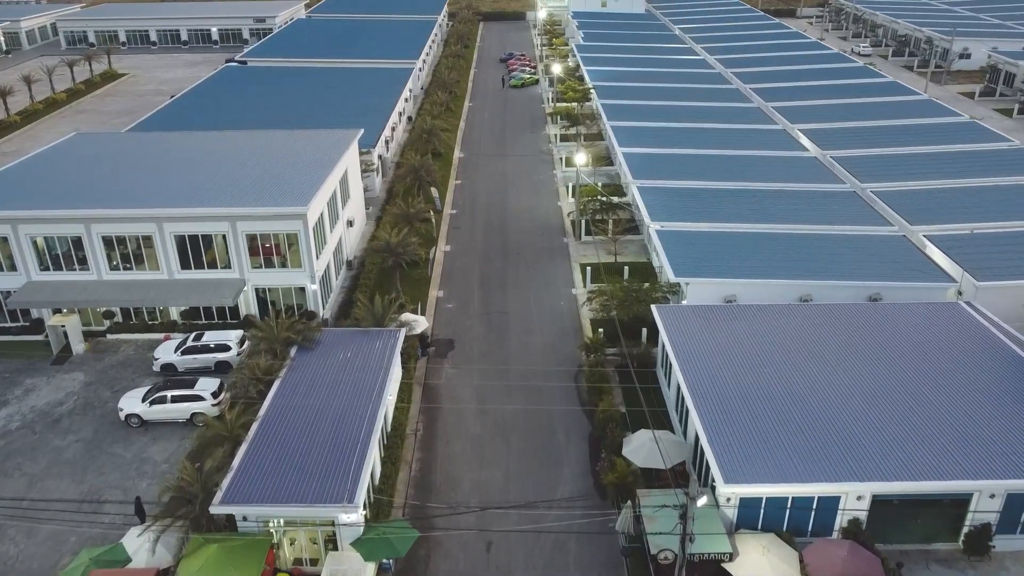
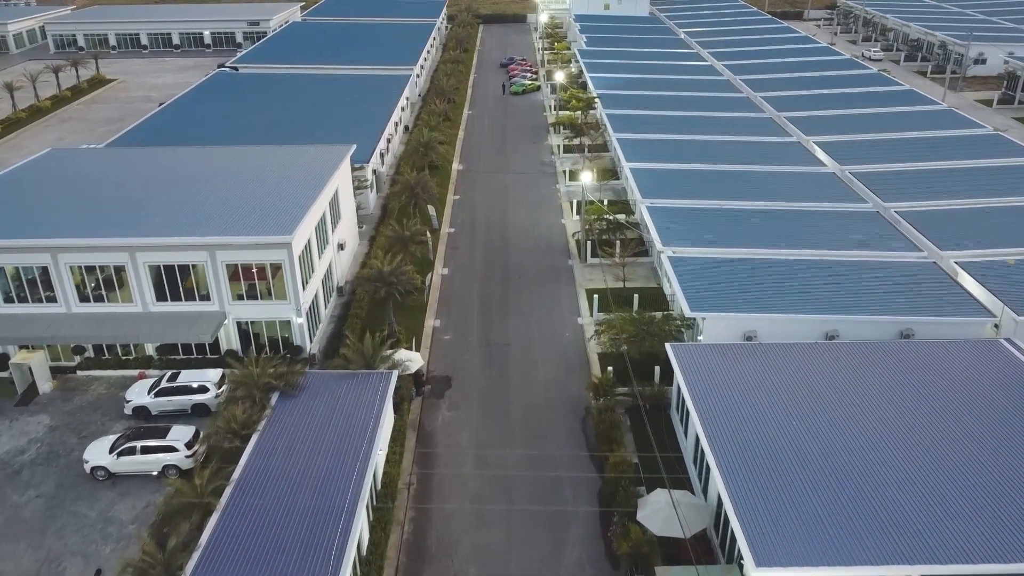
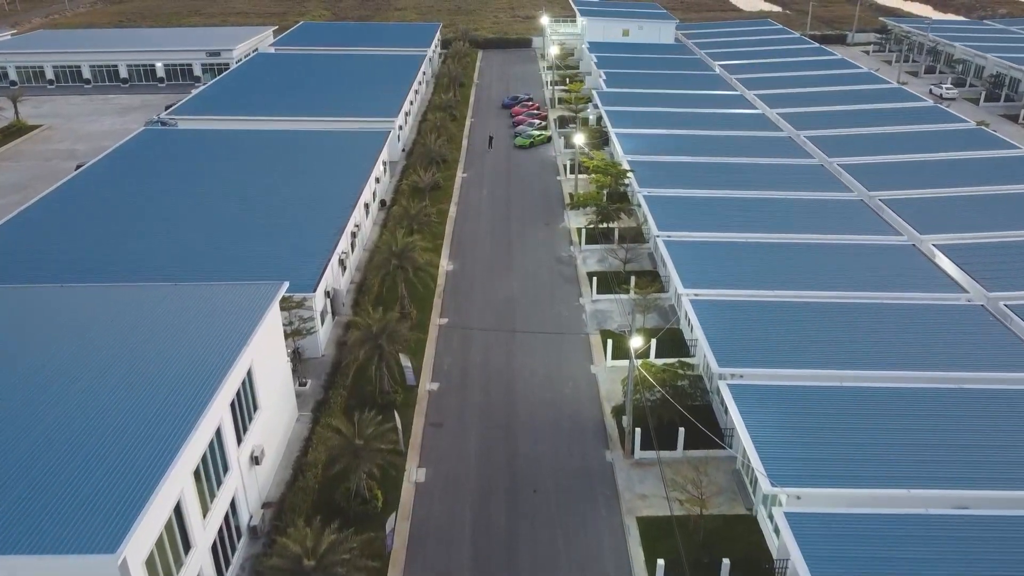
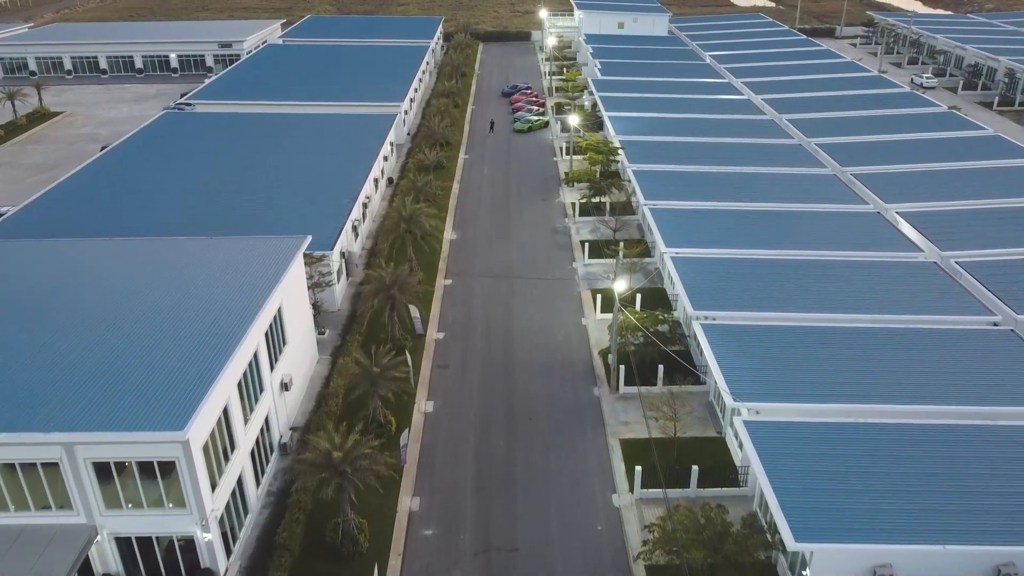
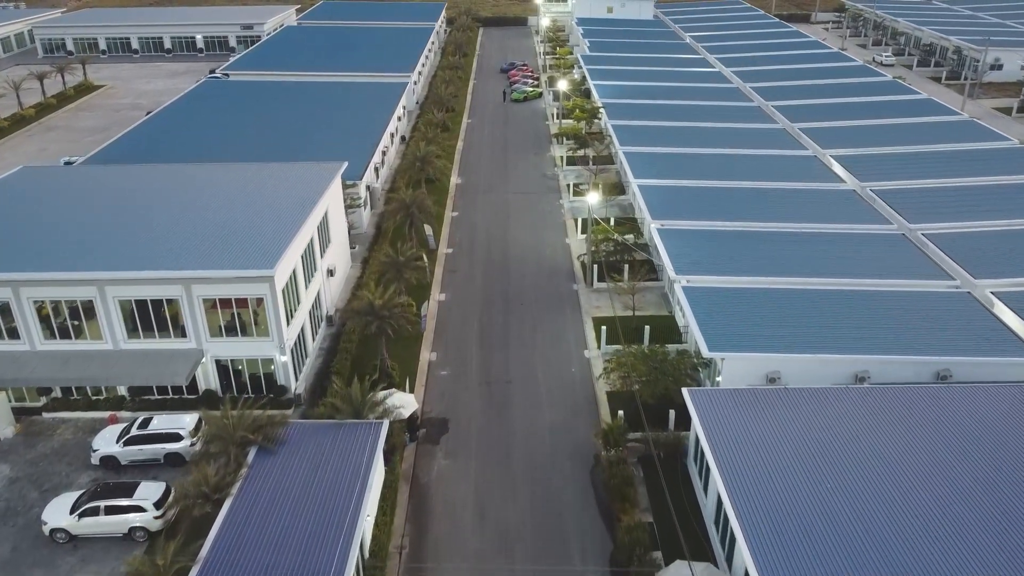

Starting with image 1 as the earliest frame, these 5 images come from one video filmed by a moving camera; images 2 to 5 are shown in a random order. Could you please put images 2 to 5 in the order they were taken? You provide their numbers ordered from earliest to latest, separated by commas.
2, 5, 4, 3
